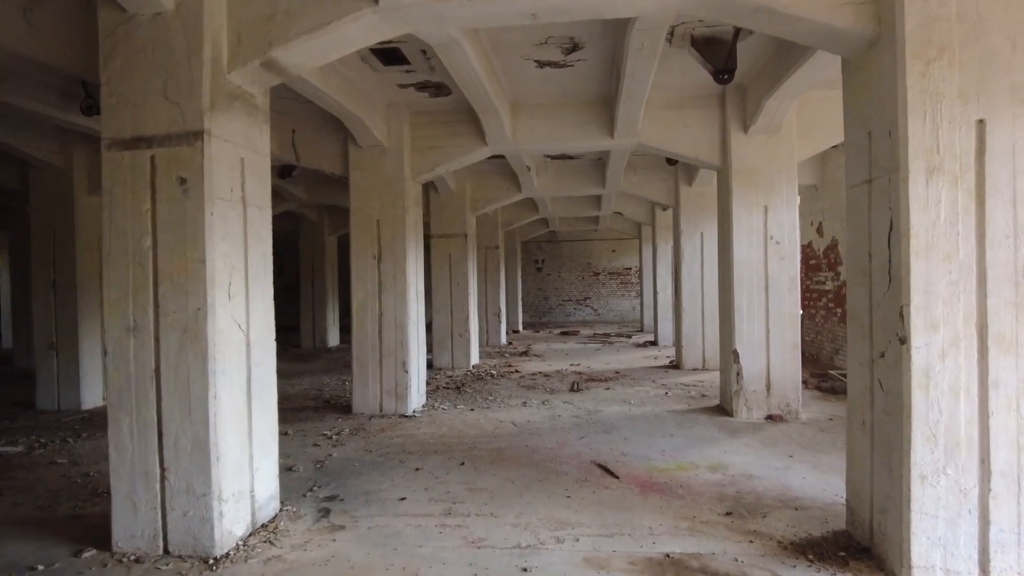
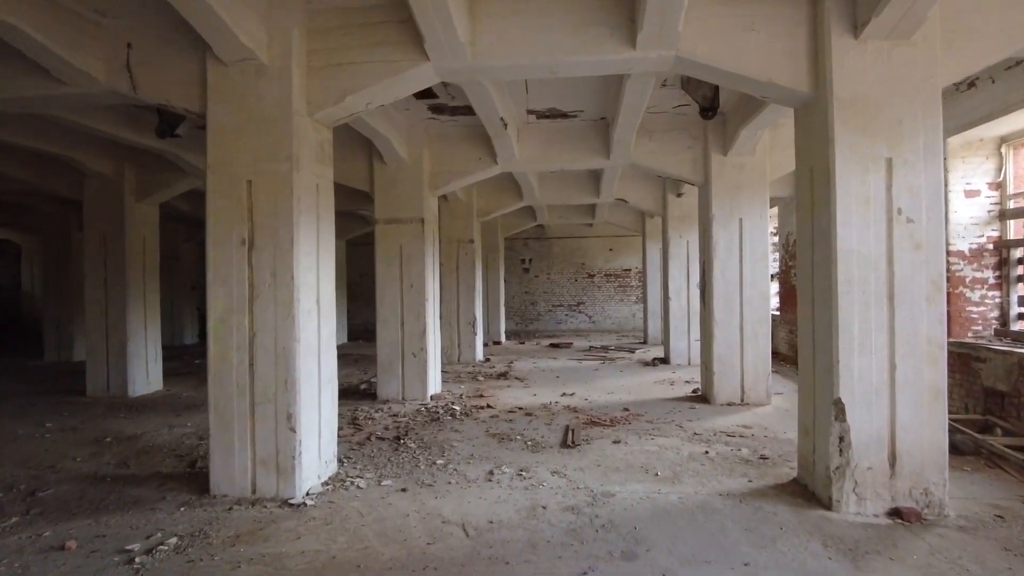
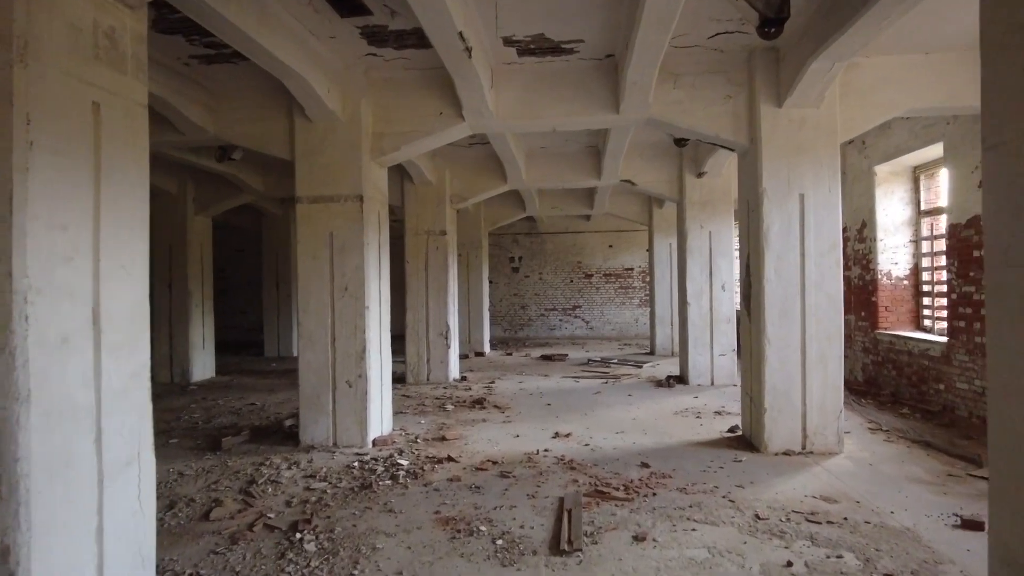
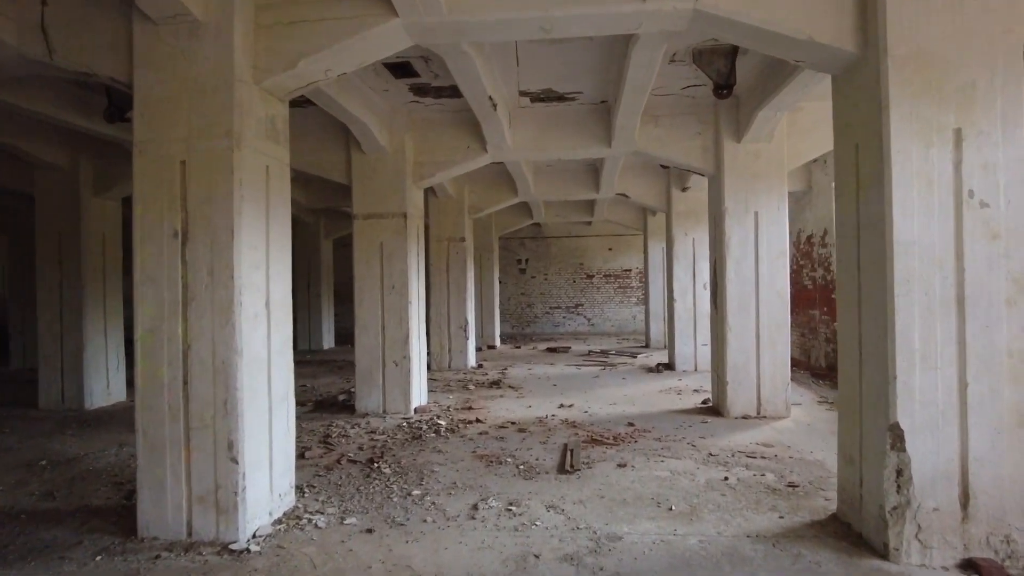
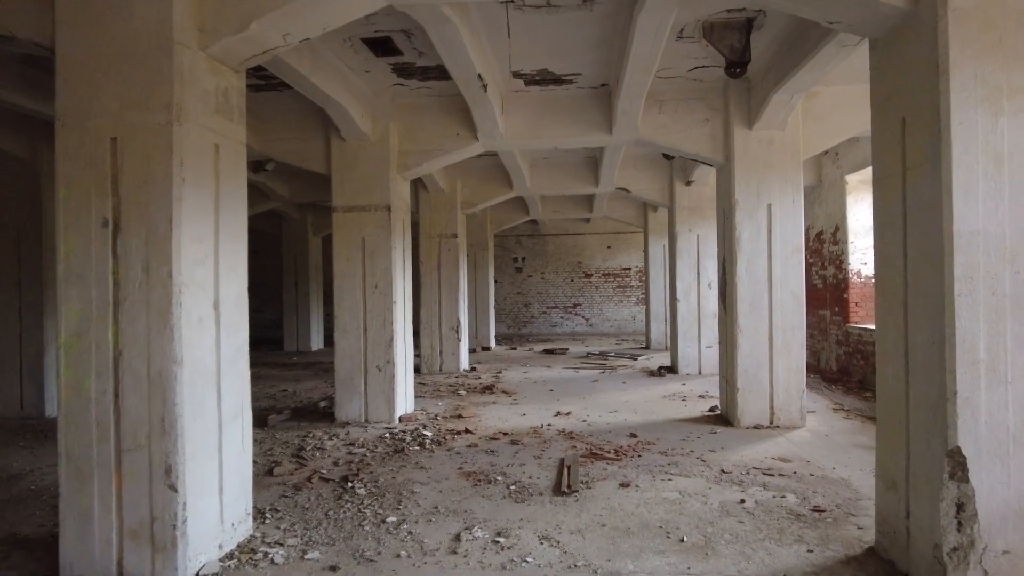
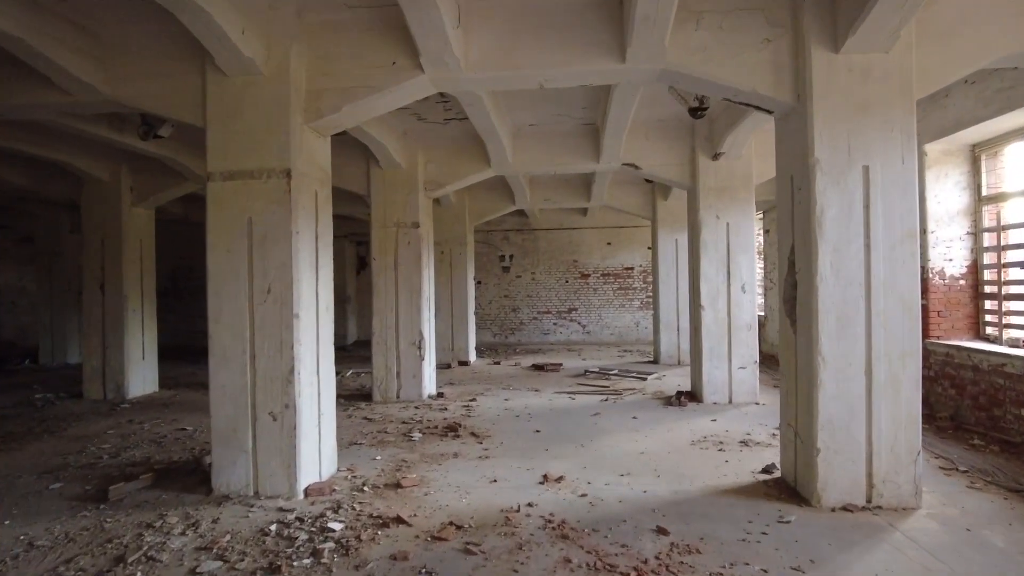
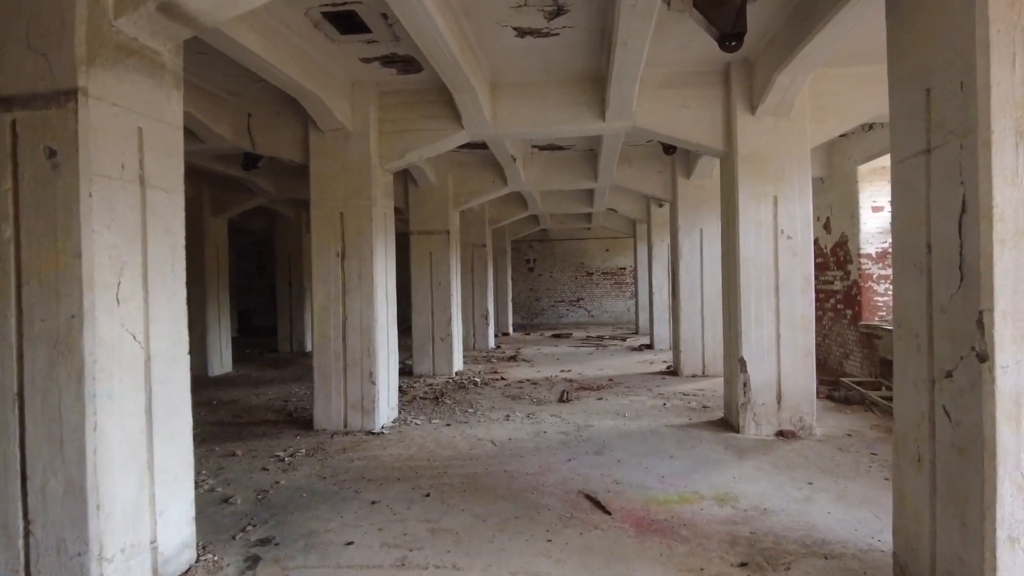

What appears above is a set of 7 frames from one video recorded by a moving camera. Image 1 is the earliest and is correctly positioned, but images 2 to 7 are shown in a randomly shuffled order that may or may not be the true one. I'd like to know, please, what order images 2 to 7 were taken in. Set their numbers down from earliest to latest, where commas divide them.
7, 2, 4, 5, 3, 6
